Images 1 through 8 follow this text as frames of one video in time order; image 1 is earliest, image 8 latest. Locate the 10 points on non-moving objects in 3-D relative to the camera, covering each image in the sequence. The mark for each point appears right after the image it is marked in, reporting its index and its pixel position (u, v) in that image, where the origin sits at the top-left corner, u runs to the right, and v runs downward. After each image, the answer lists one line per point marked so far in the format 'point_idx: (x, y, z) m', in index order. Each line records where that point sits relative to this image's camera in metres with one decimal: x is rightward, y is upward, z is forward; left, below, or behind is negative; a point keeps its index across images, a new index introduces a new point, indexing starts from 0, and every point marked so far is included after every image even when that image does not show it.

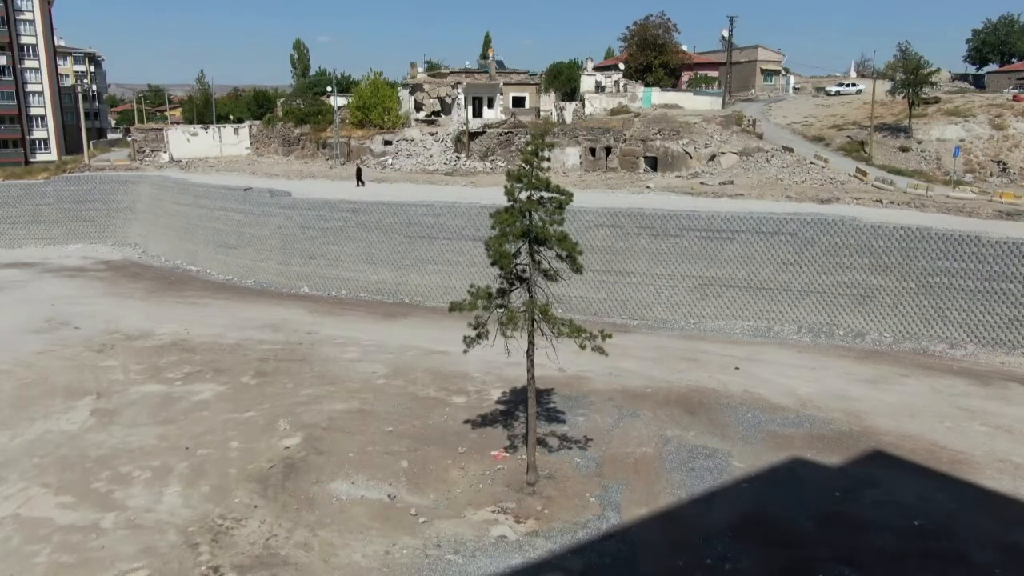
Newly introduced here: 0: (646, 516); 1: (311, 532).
0: (+1.7, -2.8, +9.7) m
1: (-2.3, -2.8, +9.1) m
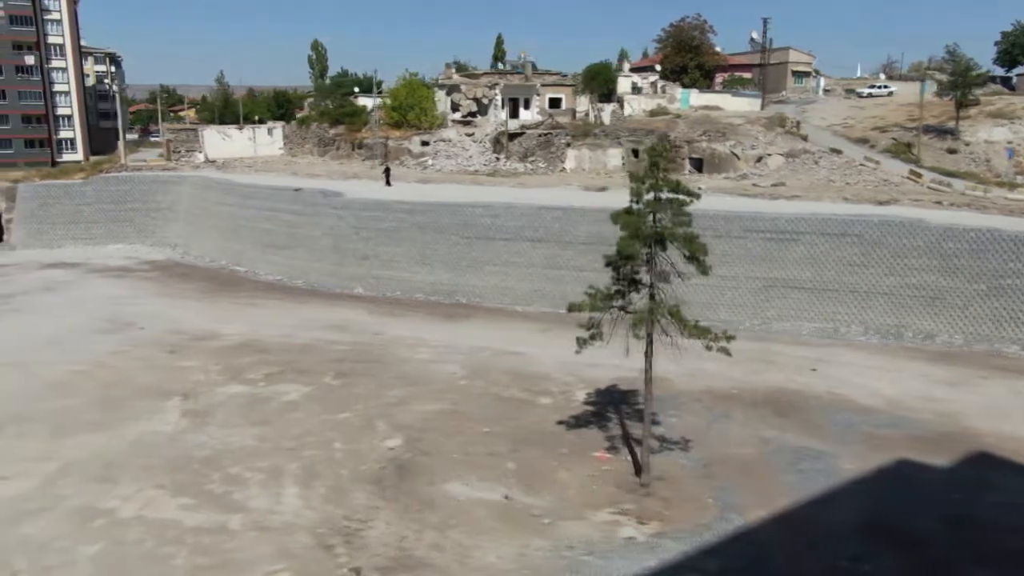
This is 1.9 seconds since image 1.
0: (+3.2, -2.8, +9.7) m
1: (-0.8, -2.9, +9.1) m
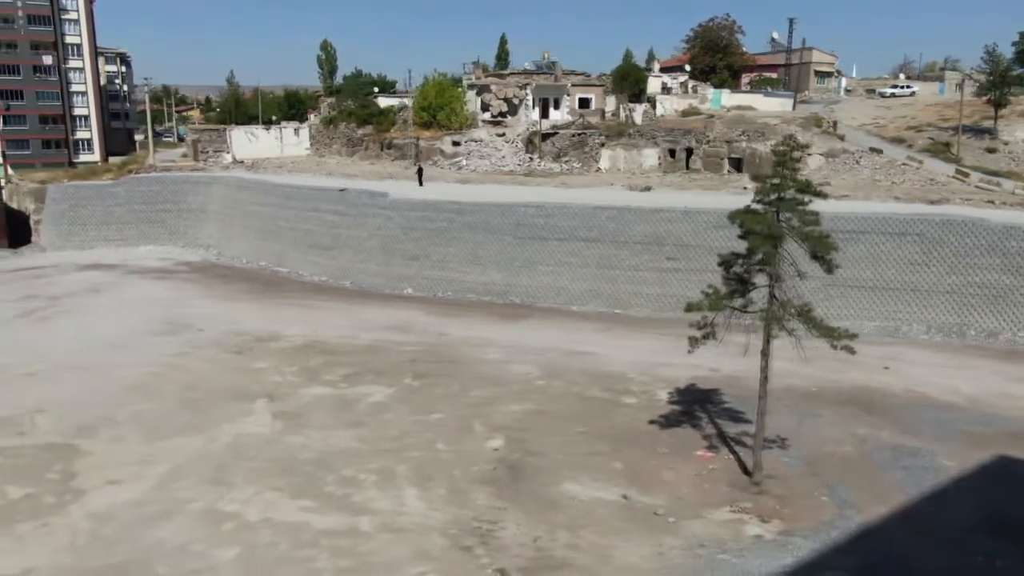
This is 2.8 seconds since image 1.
0: (+4.7, -2.8, +9.8) m
1: (+0.7, -2.9, +9.1) m
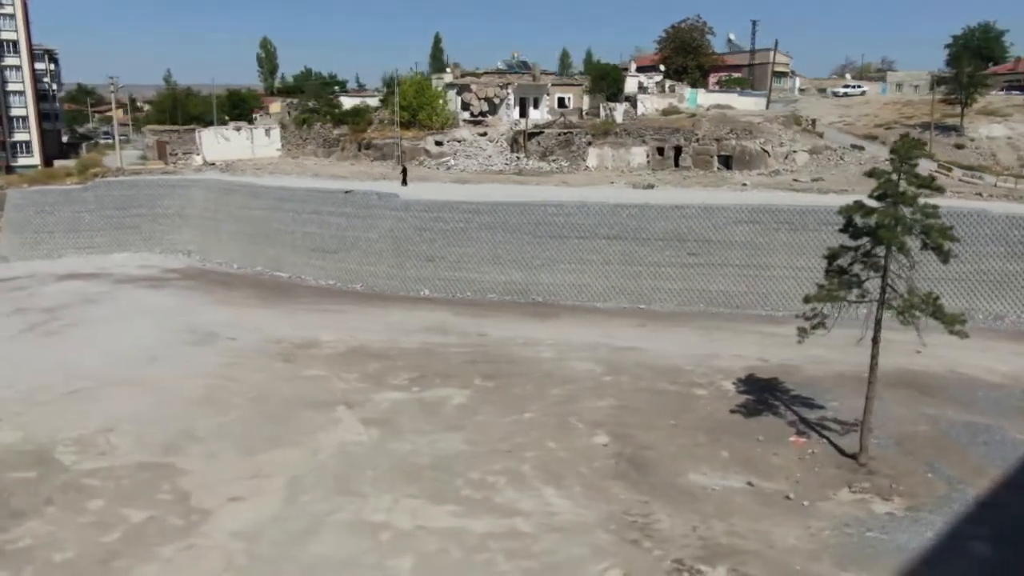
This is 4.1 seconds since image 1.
0: (+6.4, -2.7, +10.5) m
1: (+2.6, -2.8, +9.4) m
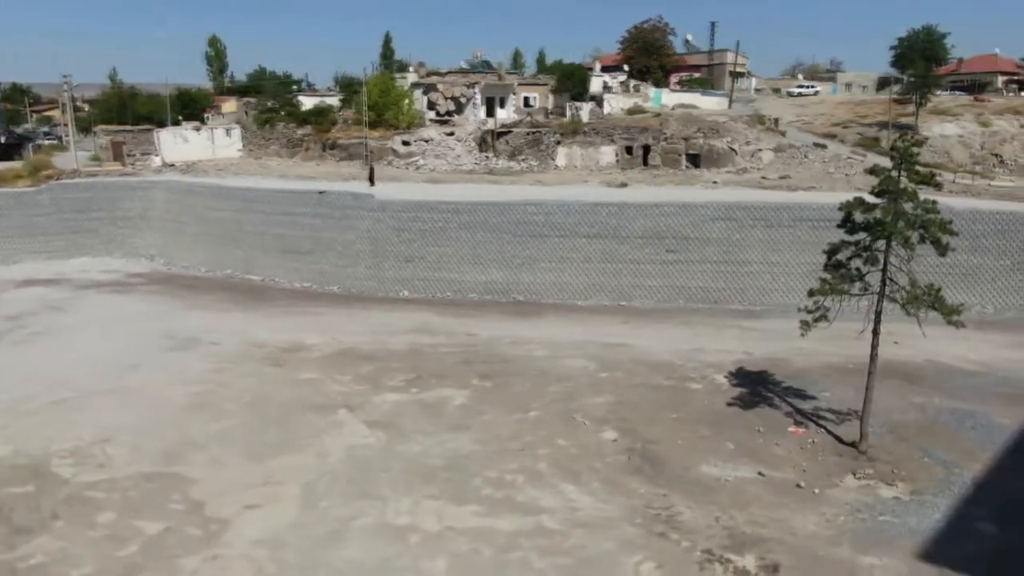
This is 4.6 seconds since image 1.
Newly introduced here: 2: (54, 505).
0: (+6.6, -2.5, +10.9) m
1: (+2.9, -2.7, +9.6) m
2: (-5.7, -2.7, +9.7) m
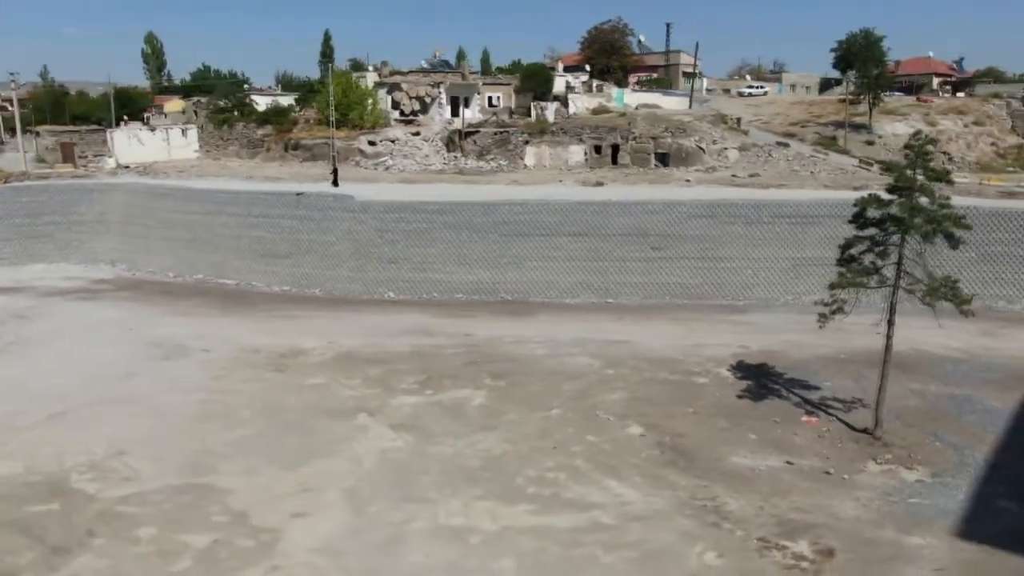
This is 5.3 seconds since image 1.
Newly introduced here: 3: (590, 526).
0: (+7.1, -2.4, +11.6) m
1: (+3.5, -2.7, +9.9) m
2: (-5.0, -2.8, +9.3) m
3: (+0.9, -2.8, +9.2) m
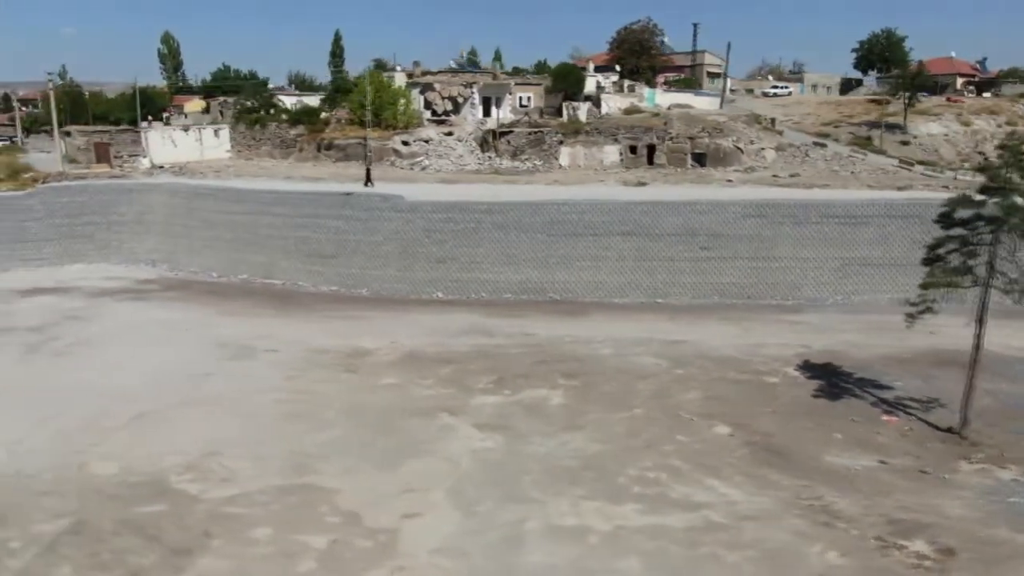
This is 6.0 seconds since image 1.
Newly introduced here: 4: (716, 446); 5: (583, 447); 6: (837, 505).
0: (+8.5, -2.4, +11.6) m
1: (+4.8, -2.7, +10.0) m
2: (-3.7, -2.8, +9.3) m
3: (+2.3, -2.8, +9.2) m
4: (+2.9, -2.3, +11.4) m
5: (+1.0, -2.3, +11.3) m
6: (+4.0, -2.7, +9.7) m
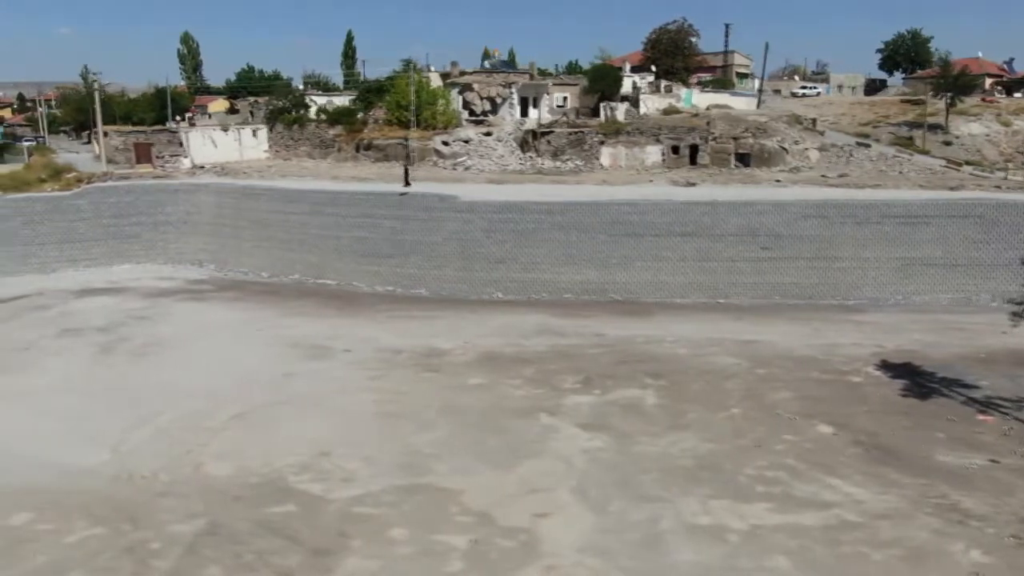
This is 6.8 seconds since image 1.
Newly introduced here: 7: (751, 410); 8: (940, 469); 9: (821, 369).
0: (+10.0, -2.4, +11.7) m
1: (+6.4, -2.7, +10.0) m
2: (-2.1, -2.8, +9.3) m
3: (+3.9, -2.8, +9.2) m
4: (+4.5, -2.3, +11.4) m
5: (+2.6, -2.3, +11.3) m
6: (+5.6, -2.7, +9.8) m
7: (+3.8, -2.0, +12.7) m
8: (+5.9, -2.5, +10.8) m
9: (+5.9, -1.6, +15.0) m
